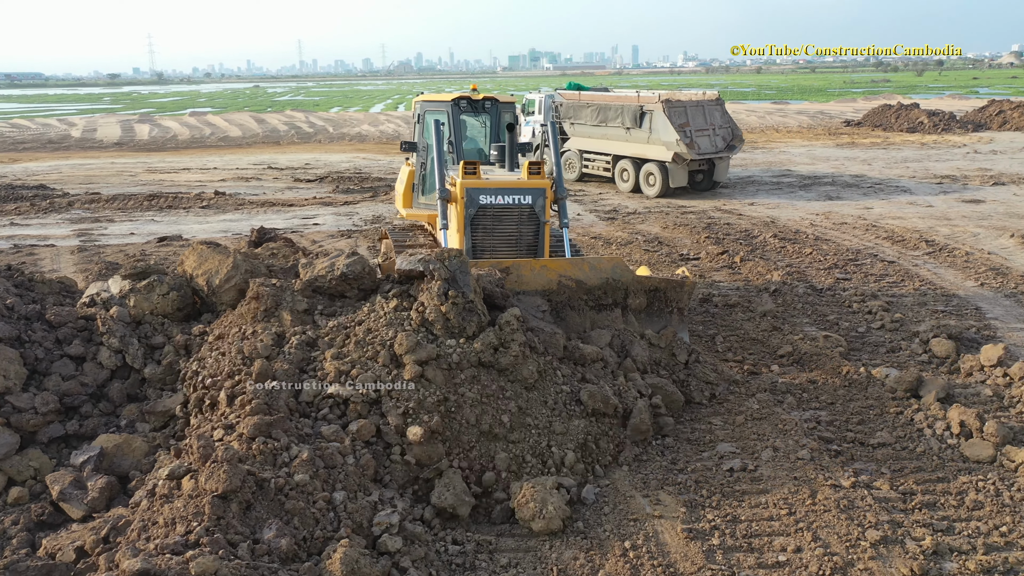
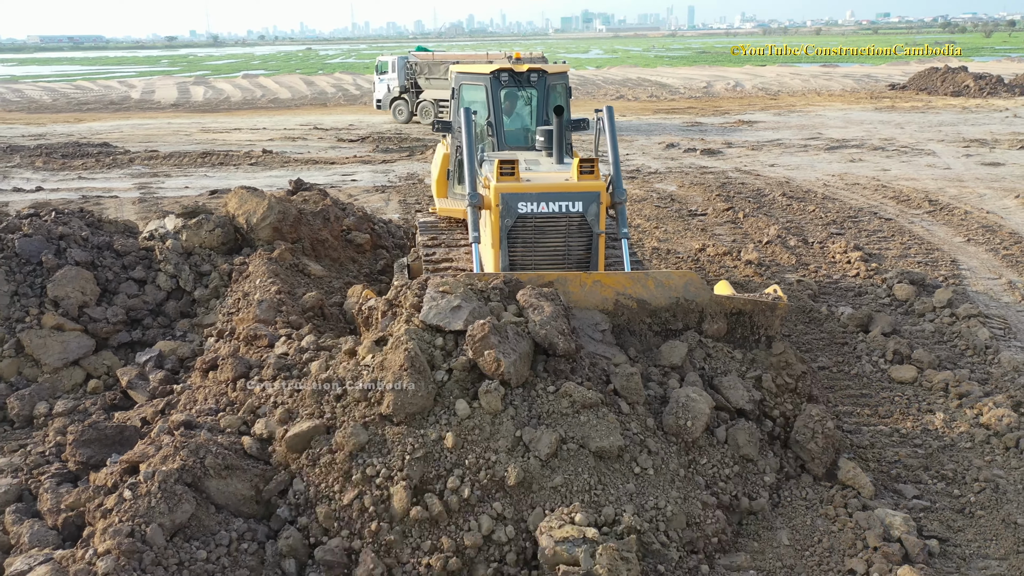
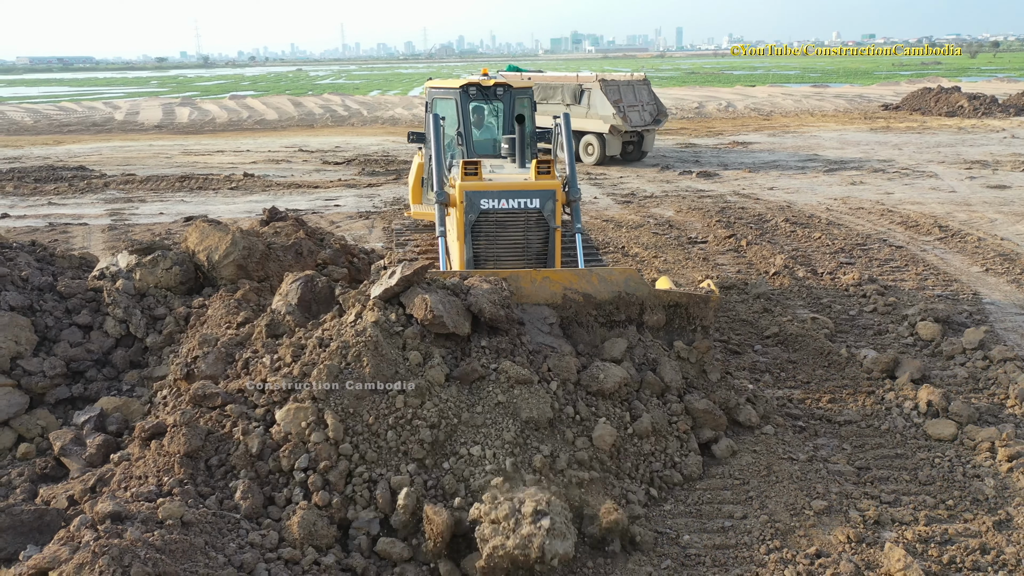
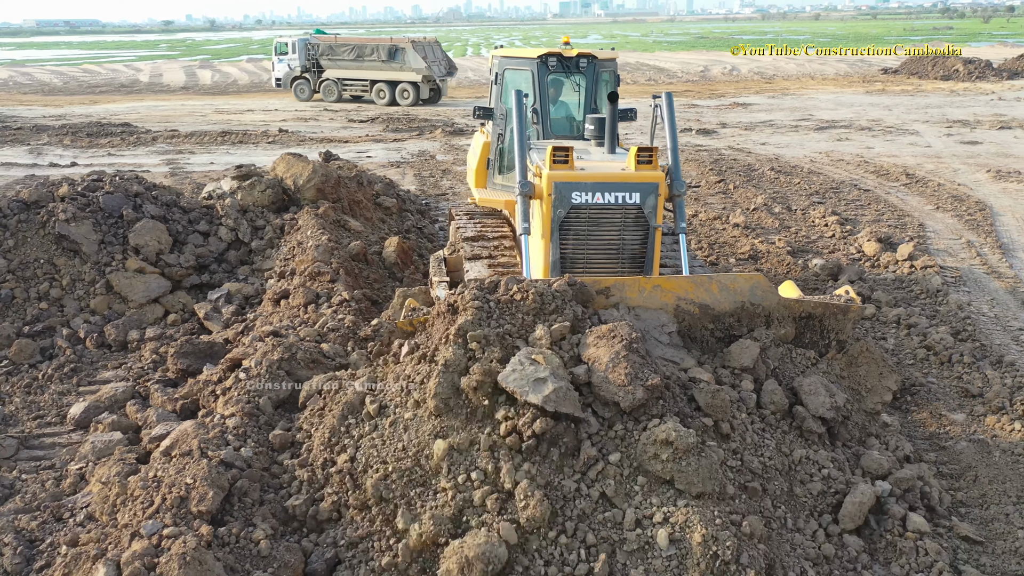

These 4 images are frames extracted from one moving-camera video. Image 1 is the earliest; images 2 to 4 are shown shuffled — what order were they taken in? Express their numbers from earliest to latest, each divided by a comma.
3, 2, 4
